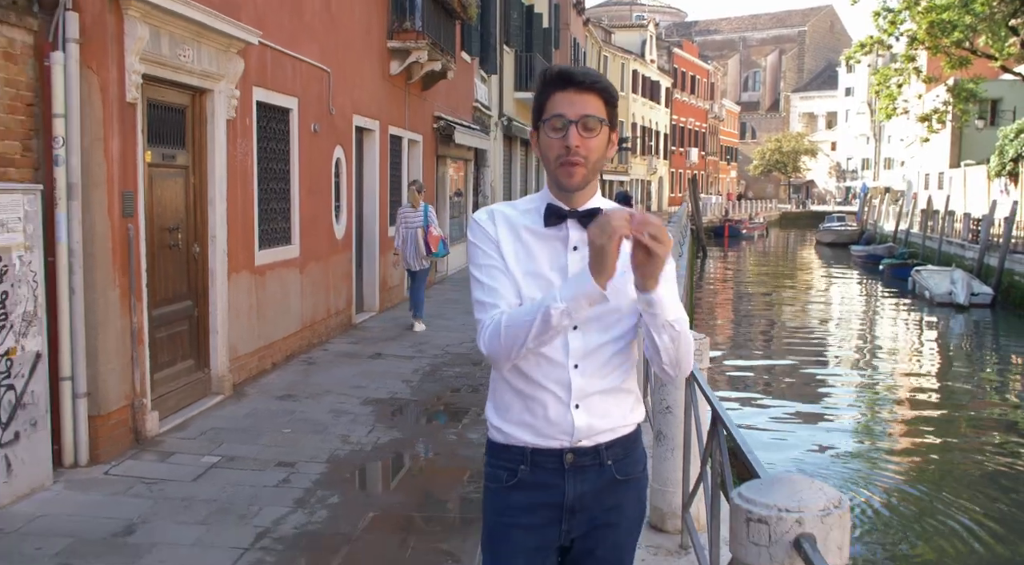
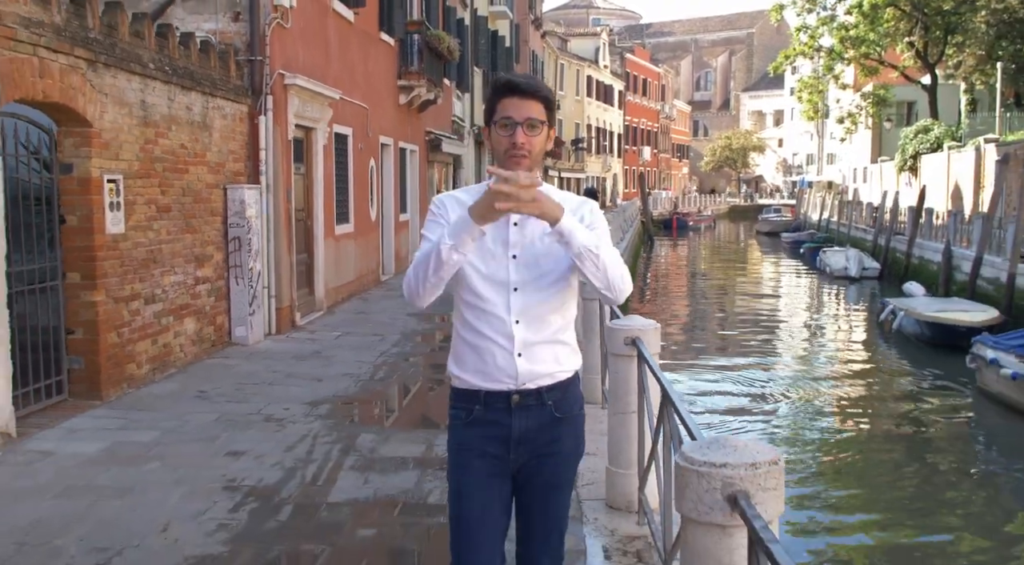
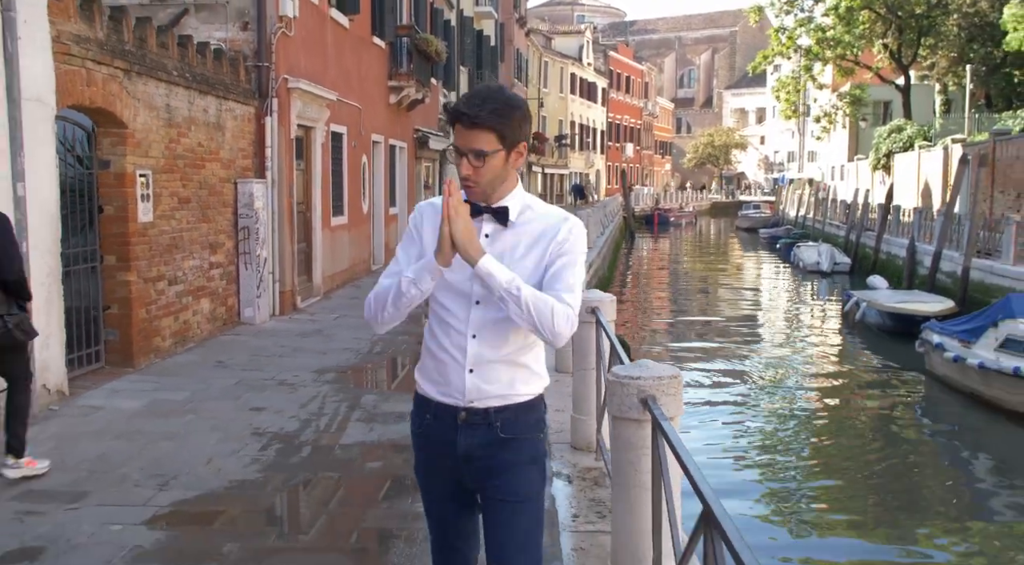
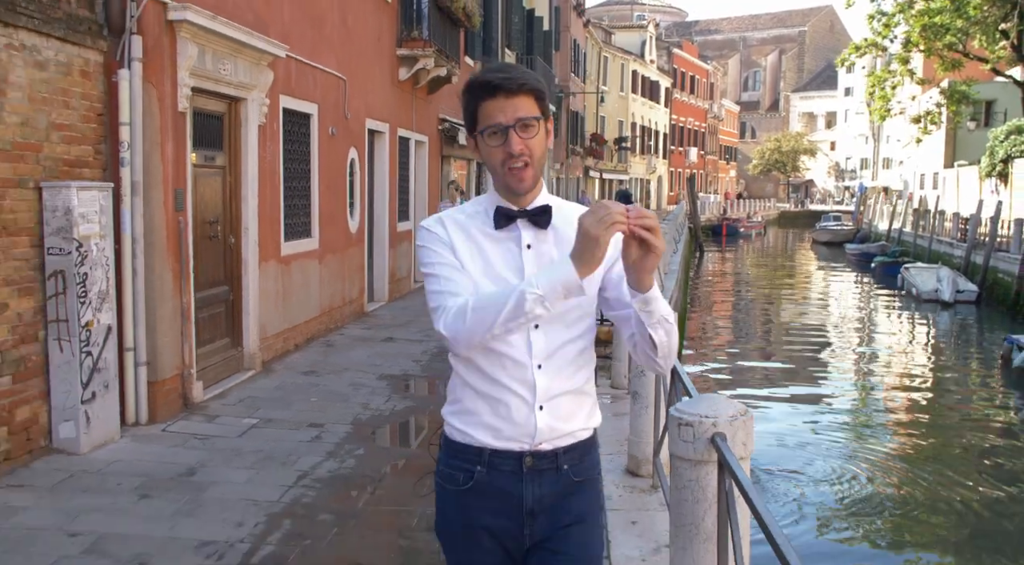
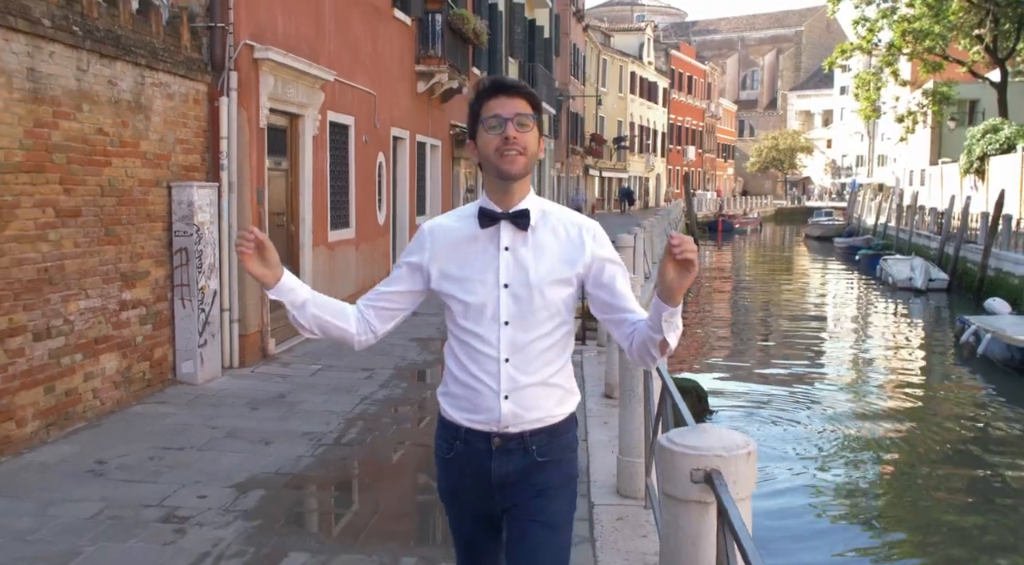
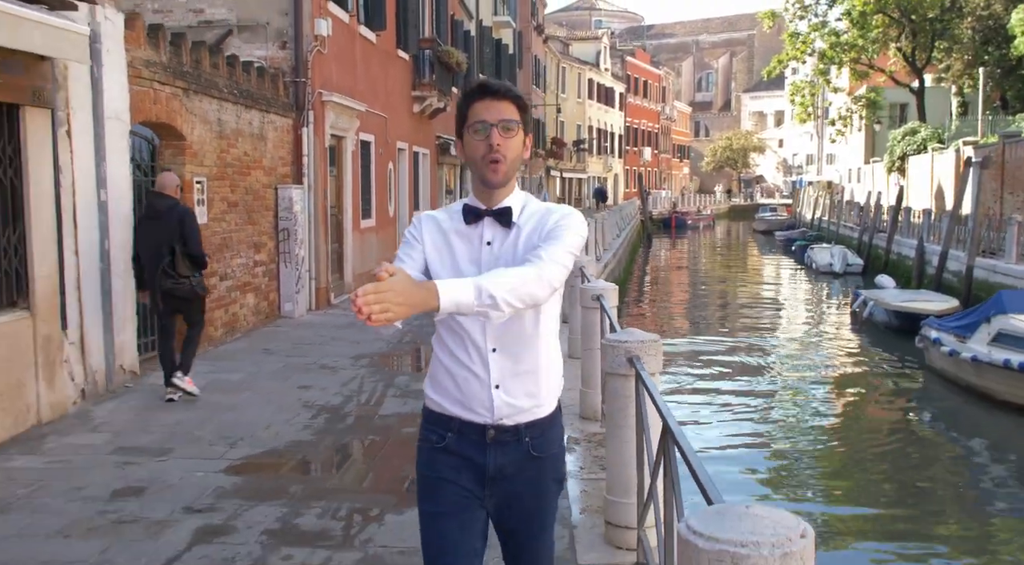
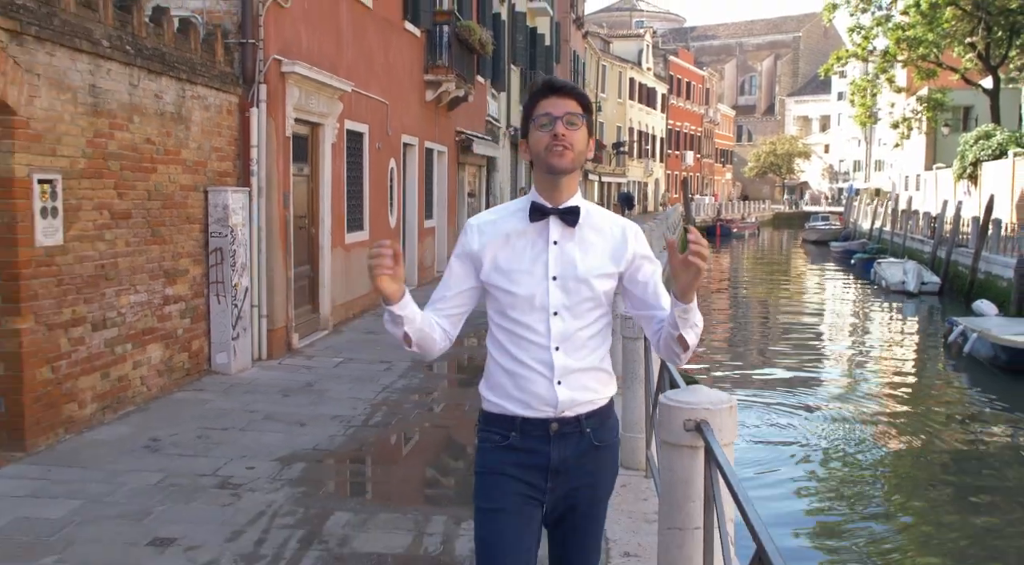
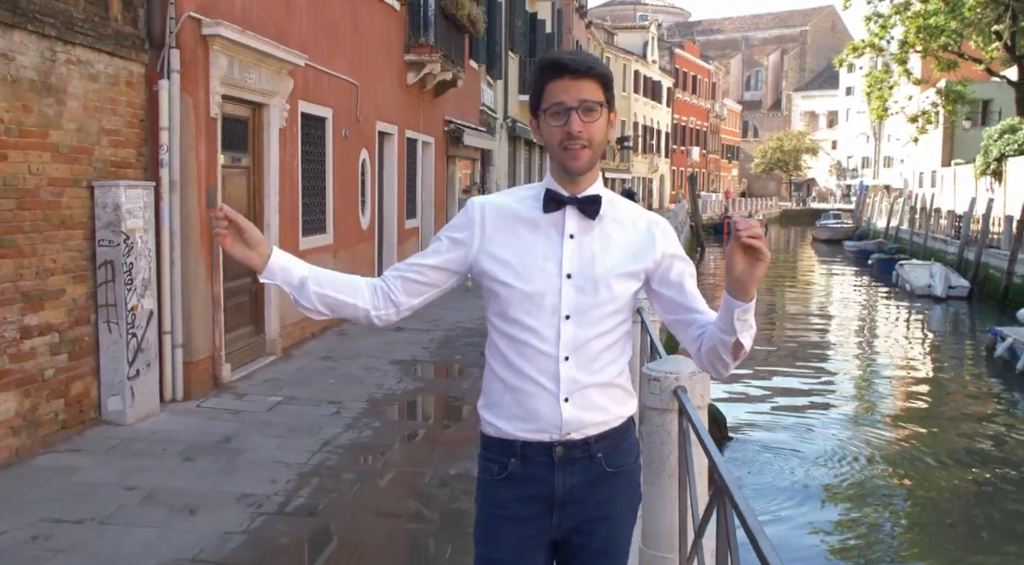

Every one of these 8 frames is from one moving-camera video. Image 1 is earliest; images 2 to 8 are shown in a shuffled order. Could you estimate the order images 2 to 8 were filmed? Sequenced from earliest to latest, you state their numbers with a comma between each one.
4, 8, 5, 7, 2, 3, 6
